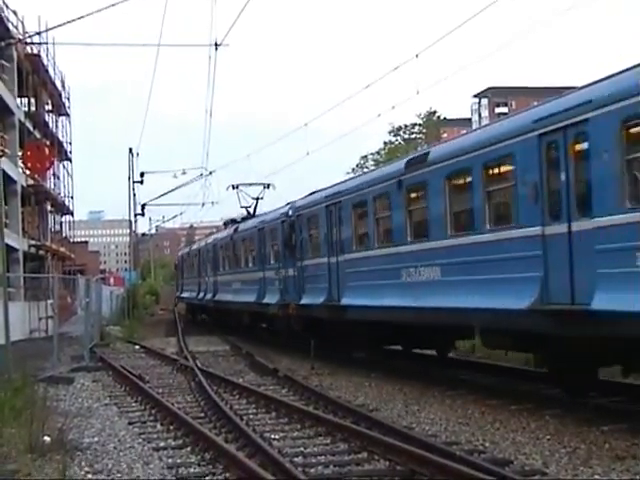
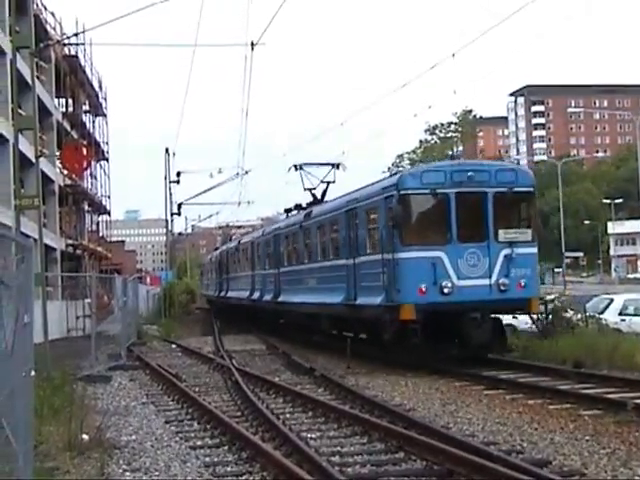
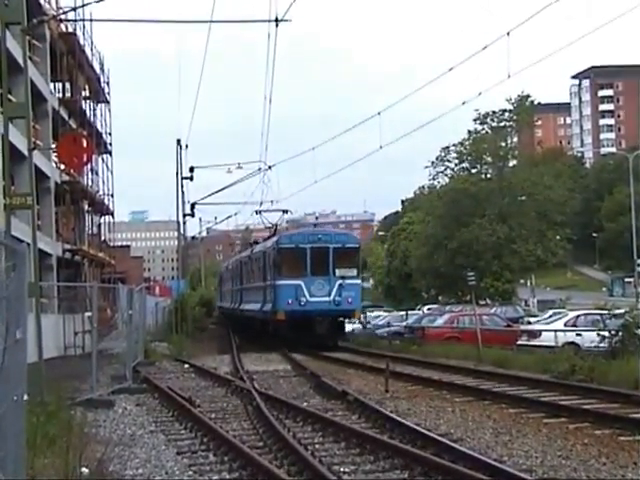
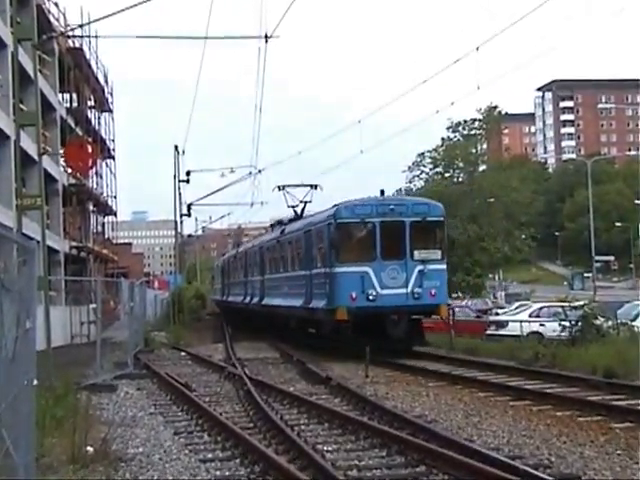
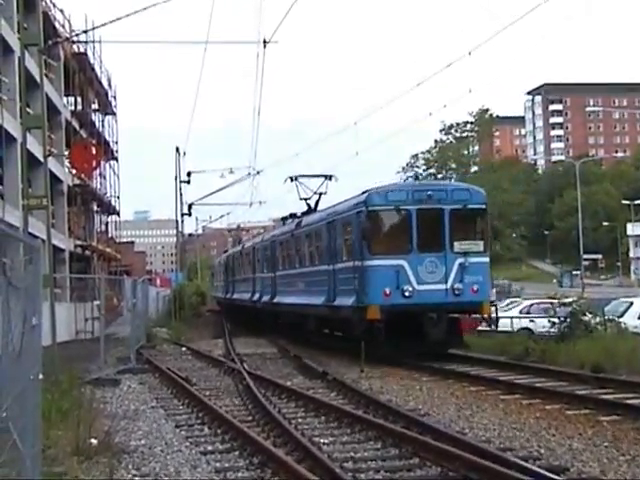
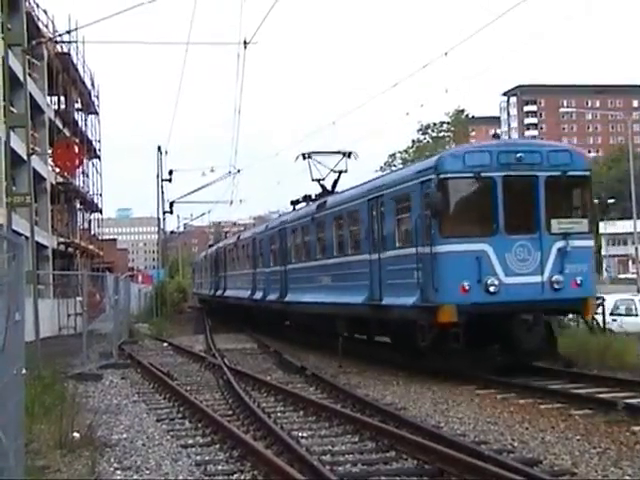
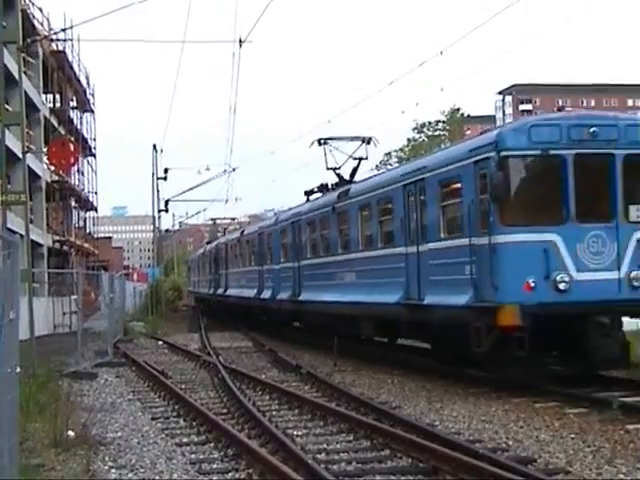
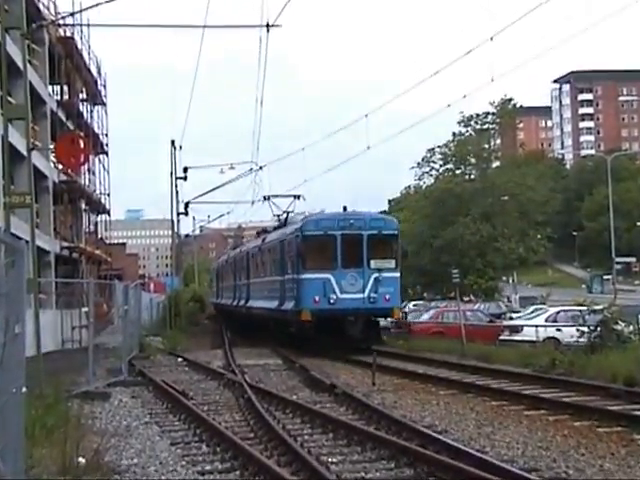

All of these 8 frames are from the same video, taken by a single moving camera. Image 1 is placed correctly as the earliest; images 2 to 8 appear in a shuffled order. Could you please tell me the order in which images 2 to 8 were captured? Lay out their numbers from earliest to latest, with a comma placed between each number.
7, 6, 2, 5, 4, 8, 3
